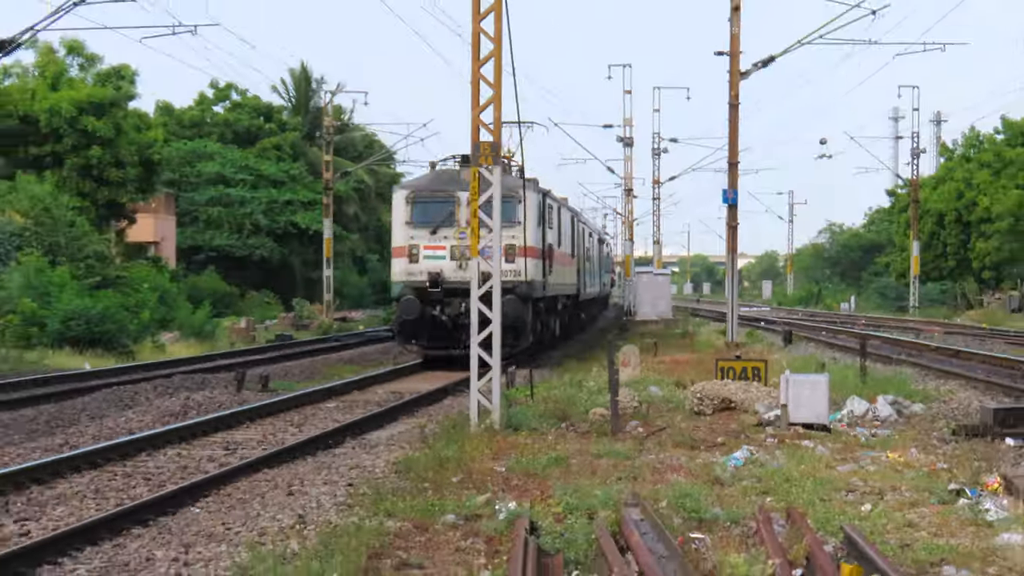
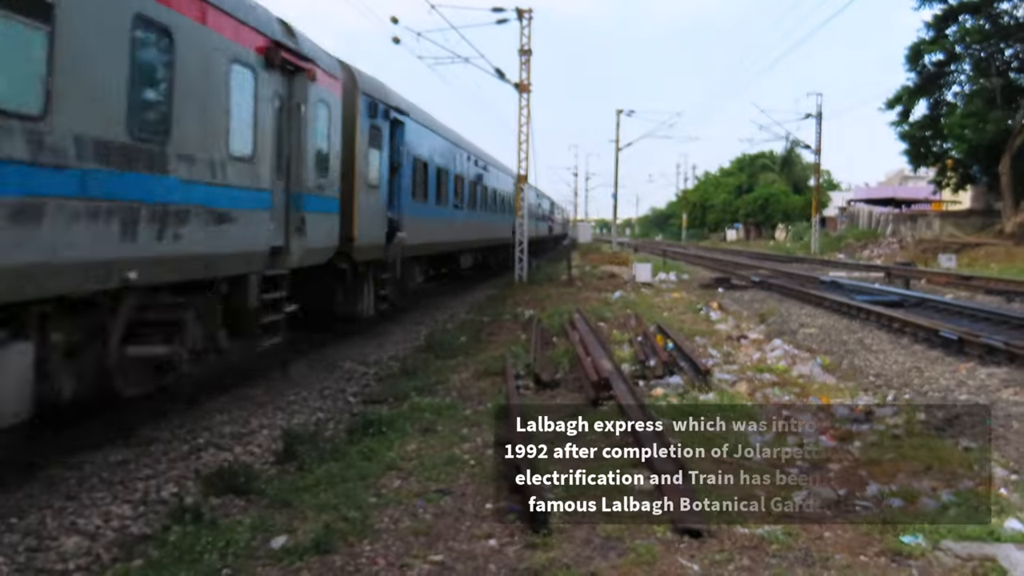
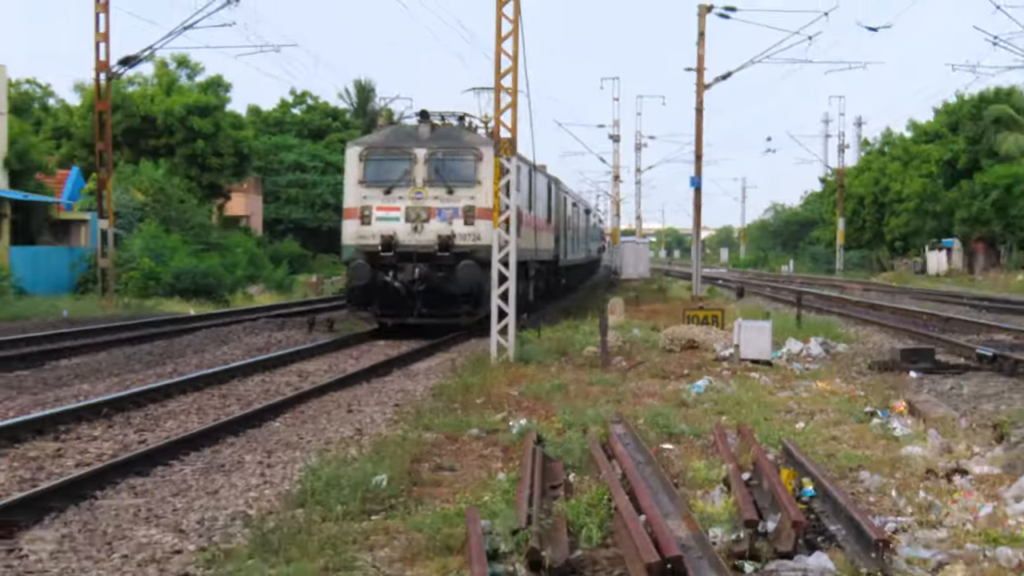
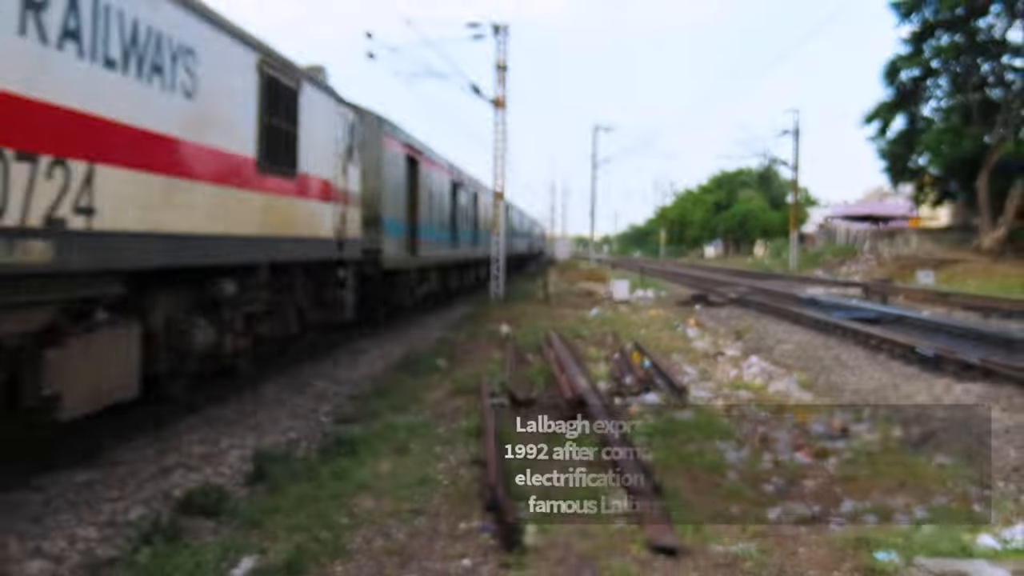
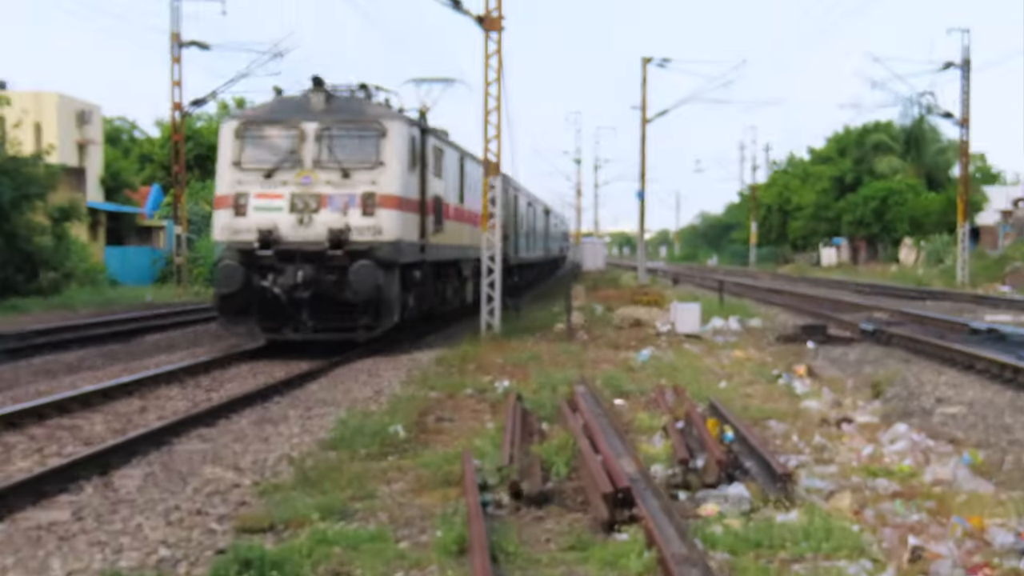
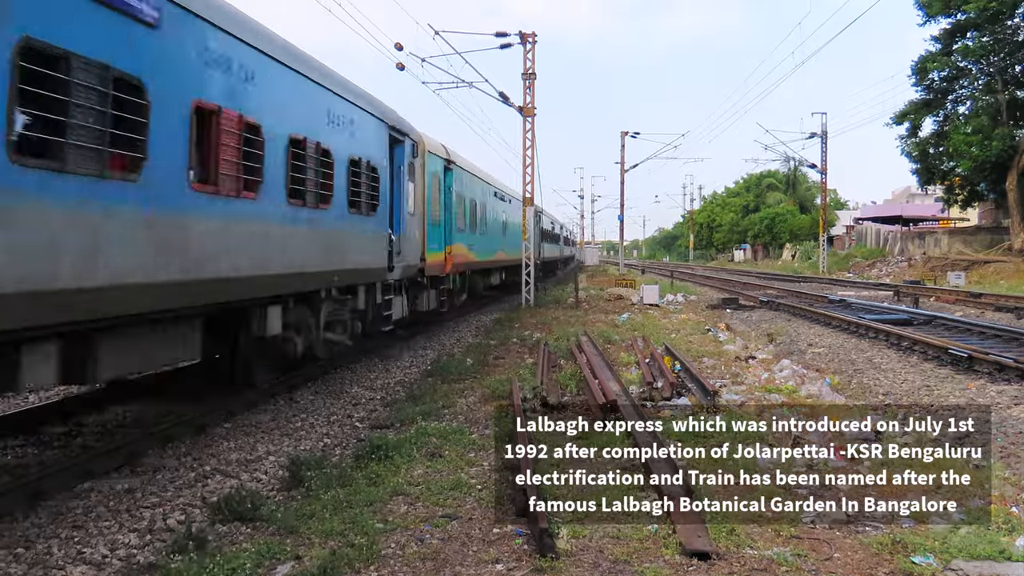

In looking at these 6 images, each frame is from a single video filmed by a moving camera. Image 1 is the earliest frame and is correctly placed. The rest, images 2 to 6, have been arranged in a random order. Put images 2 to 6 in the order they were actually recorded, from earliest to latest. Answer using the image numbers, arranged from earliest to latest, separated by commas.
3, 5, 4, 2, 6
